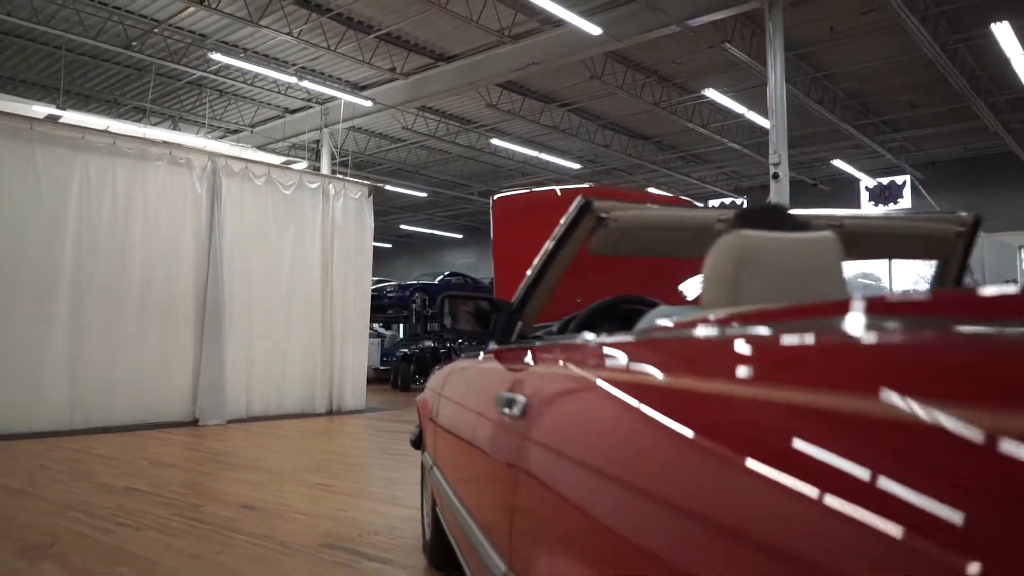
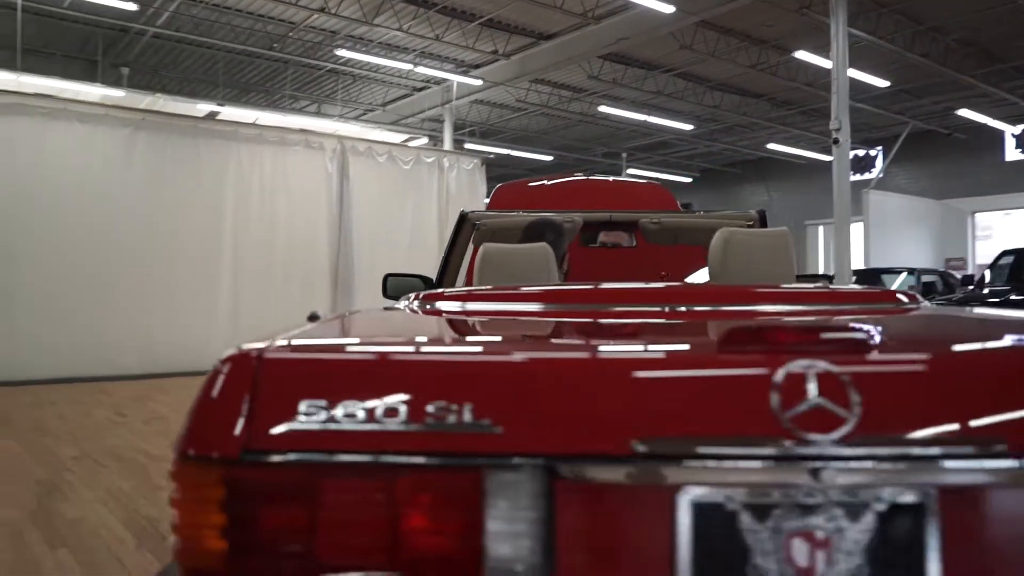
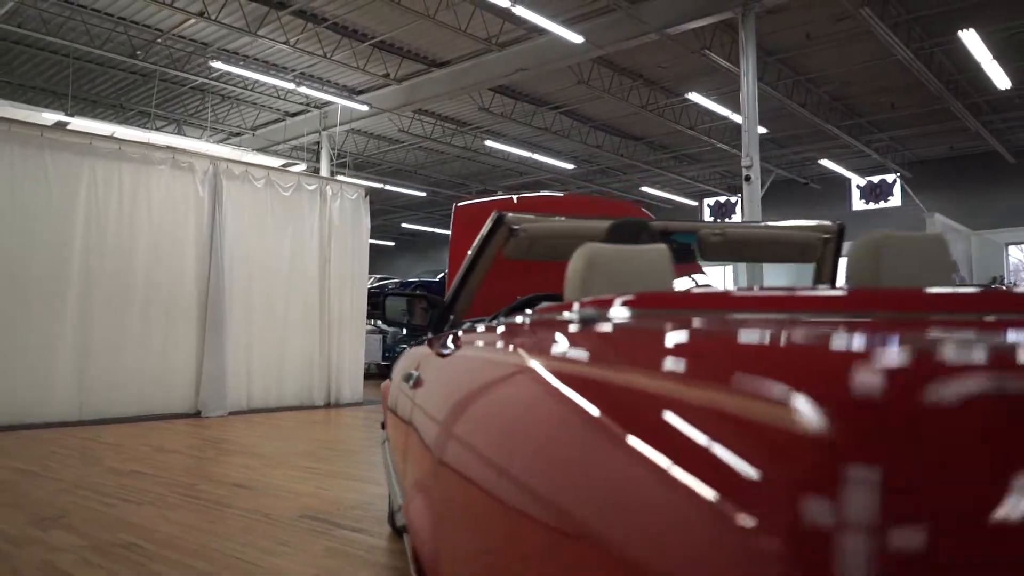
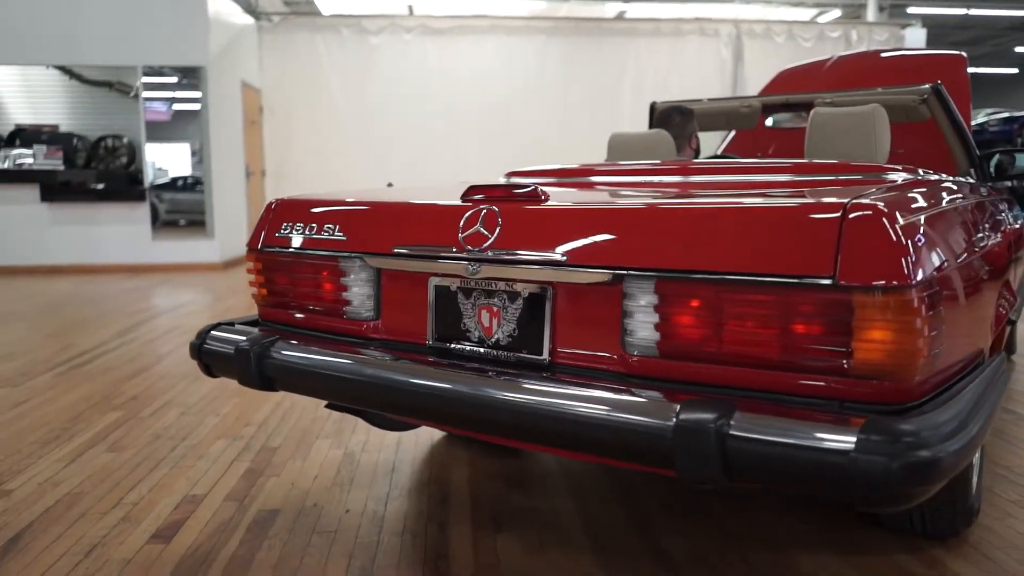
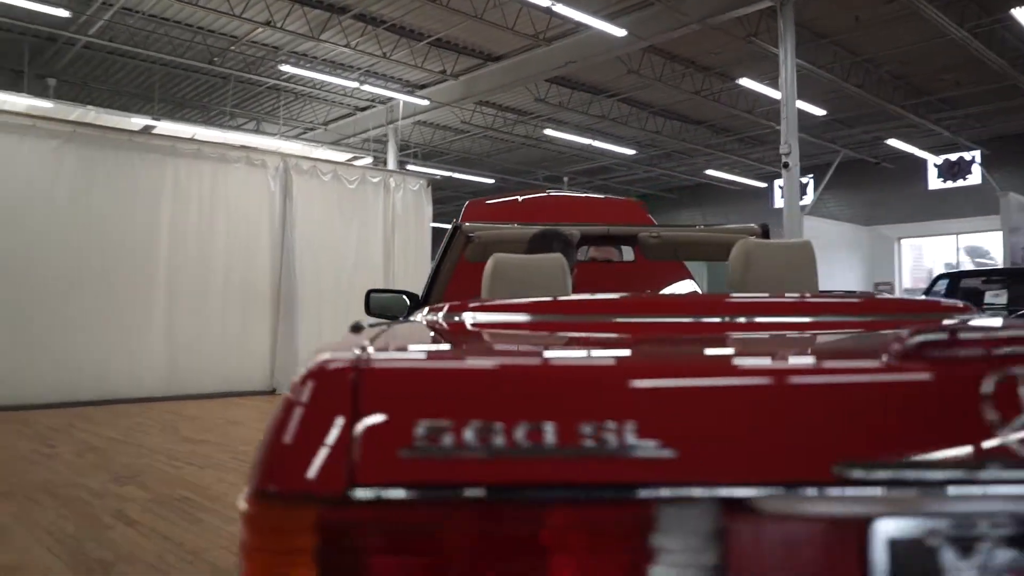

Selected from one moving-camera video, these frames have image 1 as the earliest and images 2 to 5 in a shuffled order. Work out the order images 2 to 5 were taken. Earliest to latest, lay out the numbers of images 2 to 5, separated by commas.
3, 5, 2, 4
